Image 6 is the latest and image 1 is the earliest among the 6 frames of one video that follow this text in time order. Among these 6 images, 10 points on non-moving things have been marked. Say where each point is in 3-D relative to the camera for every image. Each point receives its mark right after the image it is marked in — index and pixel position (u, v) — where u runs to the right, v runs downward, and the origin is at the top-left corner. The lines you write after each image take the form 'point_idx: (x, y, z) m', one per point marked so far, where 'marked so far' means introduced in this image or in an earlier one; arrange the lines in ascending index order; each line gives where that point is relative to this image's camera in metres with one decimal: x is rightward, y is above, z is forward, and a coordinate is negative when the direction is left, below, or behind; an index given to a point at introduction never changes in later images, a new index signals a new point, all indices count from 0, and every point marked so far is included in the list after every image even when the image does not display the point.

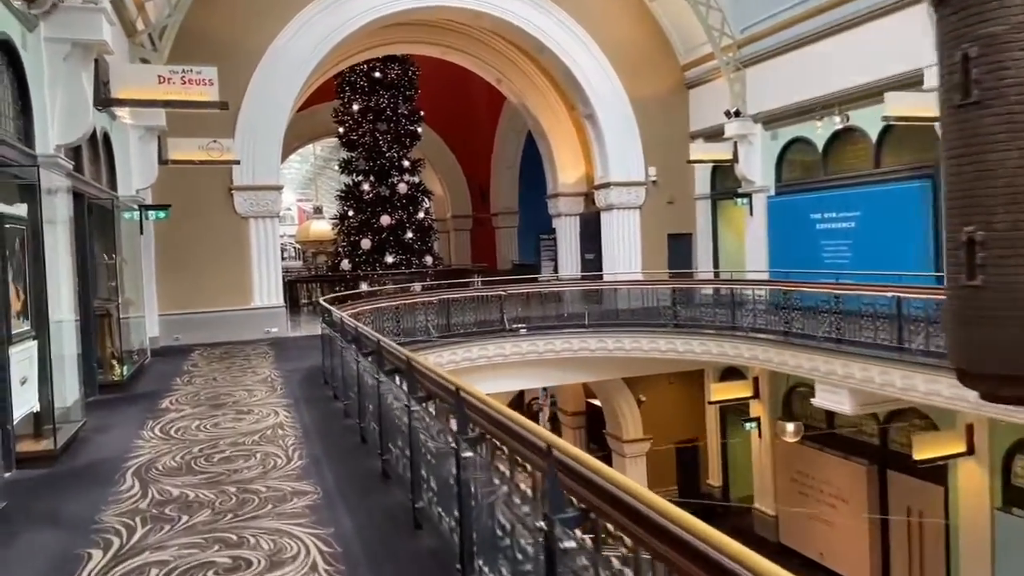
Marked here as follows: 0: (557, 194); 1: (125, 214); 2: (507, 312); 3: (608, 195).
0: (+1.2, +2.4, +17.7) m
1: (-5.7, +1.1, +10.2) m
2: (-0.1, -0.4, +12.2) m
3: (+2.2, +2.1, +15.5) m
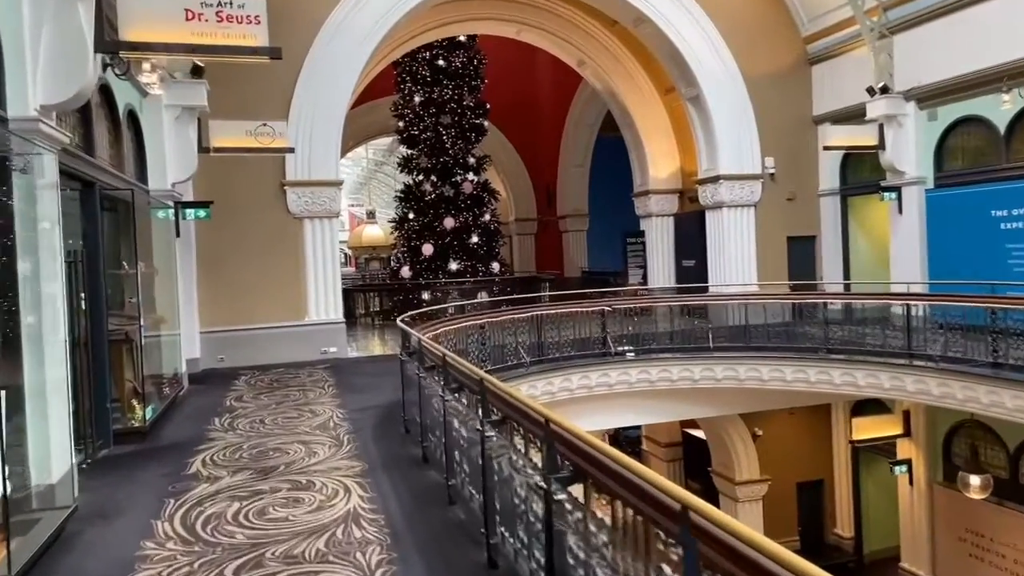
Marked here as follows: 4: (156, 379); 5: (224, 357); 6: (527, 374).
0: (+3.1, +2.2, +15.4) m
1: (-4.3, +0.9, +8.3) m
2: (+1.4, -0.6, +10.0) m
3: (+3.9, +1.8, +13.1) m
4: (-3.9, -1.0, +7.5) m
5: (-4.5, -1.1, +10.8) m
6: (+0.2, -1.2, +9.2) m
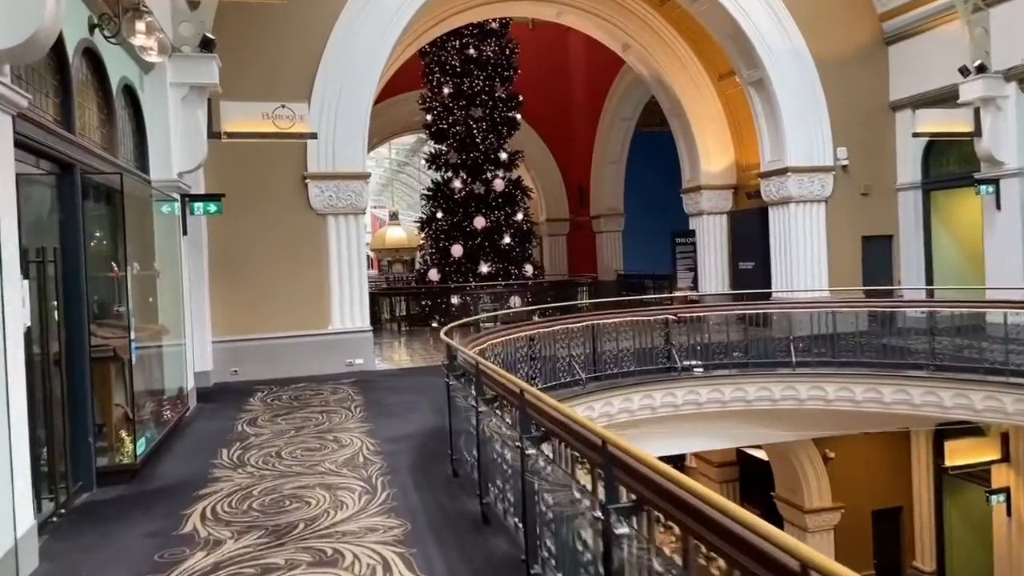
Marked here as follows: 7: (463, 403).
0: (+3.9, +2.1, +14.1) m
1: (-3.7, +0.8, +7.2) m
2: (+2.1, -0.7, +8.7) m
3: (+4.7, +1.8, +11.8) m
4: (-3.3, -1.0, +6.4) m
5: (-3.8, -1.2, +9.6) m
6: (+0.8, -1.2, +7.9) m
7: (-0.4, -0.9, +5.1) m
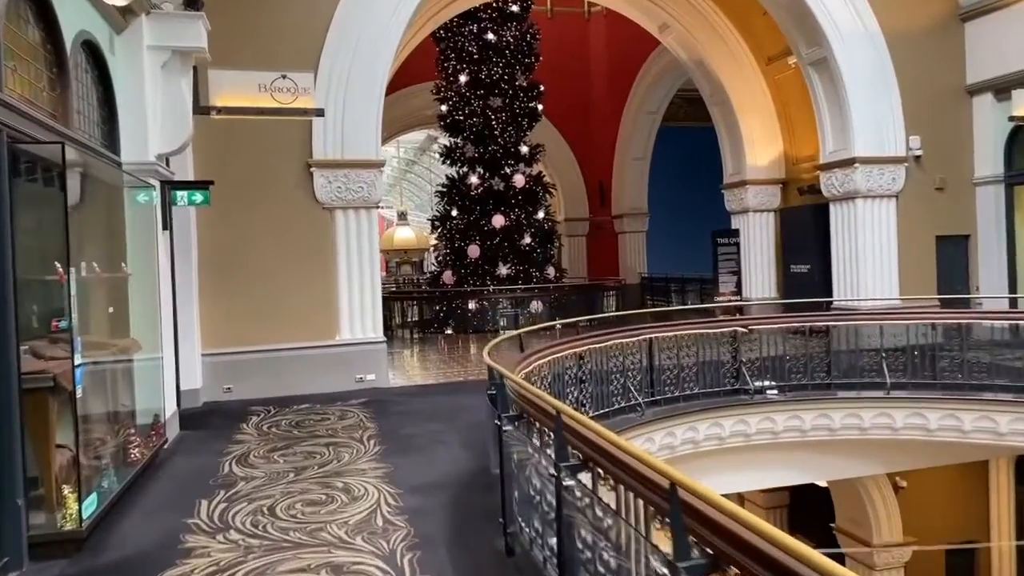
0: (+4.4, +2.0, +12.8) m
1: (-3.2, +0.8, +5.9) m
2: (+2.5, -0.8, +7.4) m
3: (+5.1, +1.7, +10.4) m
4: (-2.9, -1.1, +5.1) m
5: (-3.4, -1.2, +8.4) m
6: (+1.3, -1.3, +6.6) m
7: (0.0, -0.9, +3.8) m
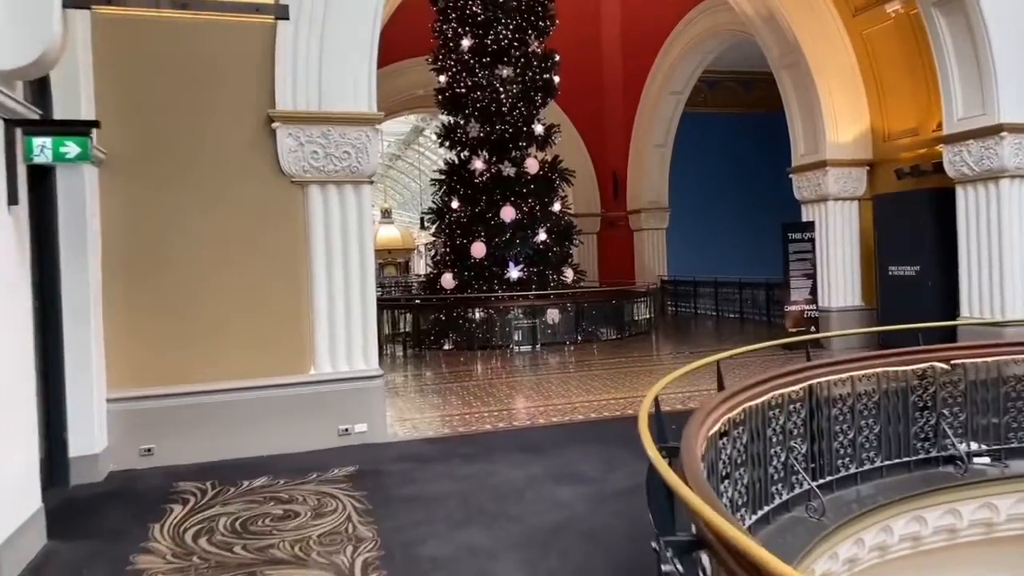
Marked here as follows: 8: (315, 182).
0: (+4.7, +1.9, +10.3) m
1: (-2.7, +0.7, +3.2) m
2: (+3.0, -0.9, +4.8) m
3: (+5.5, +1.6, +7.9) m
4: (-2.3, -1.2, +2.3) m
5: (-2.9, -1.3, +5.6) m
6: (+1.8, -1.4, +4.0) m
7: (+0.7, -1.0, +1.1) m
8: (-1.7, +0.9, +5.9) m
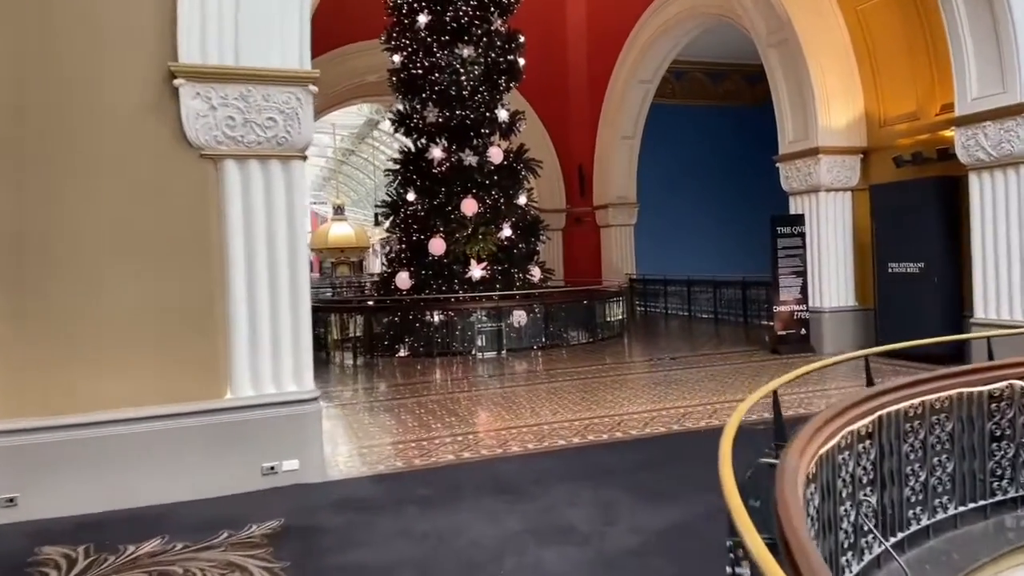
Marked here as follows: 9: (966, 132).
0: (+4.2, +1.9, +9.4) m
1: (-2.7, +0.7, +1.9) m
2: (+2.8, -0.9, +3.8) m
3: (+5.2, +1.6, +7.1) m
4: (-2.3, -1.2, +1.1) m
5: (-3.1, -1.3, +4.3) m
6: (+1.7, -1.4, +2.9) m
7: (+0.7, -1.0, 0.0) m
8: (-1.9, +0.9, +4.7) m
9: (+5.0, +1.7, +7.5) m
